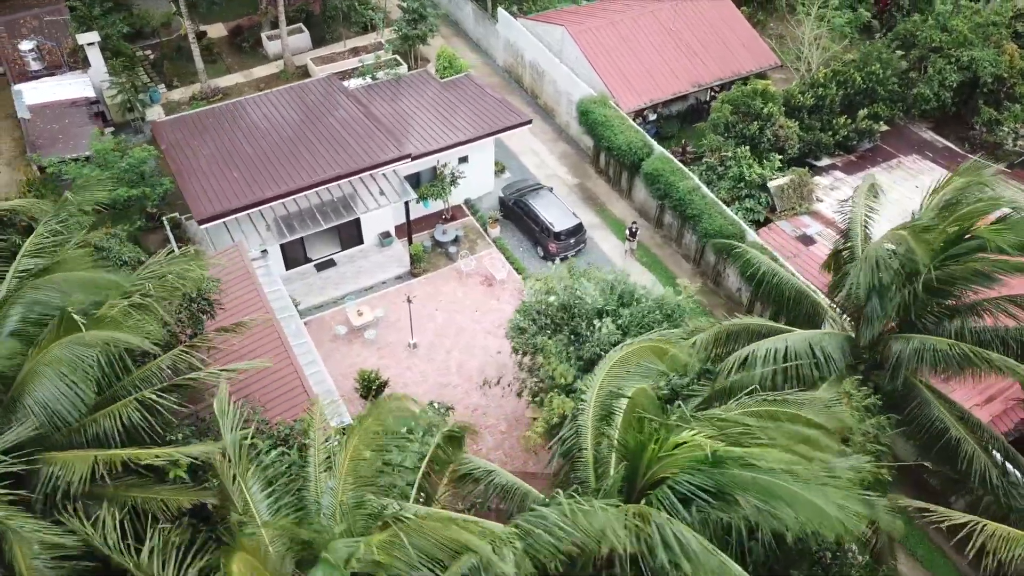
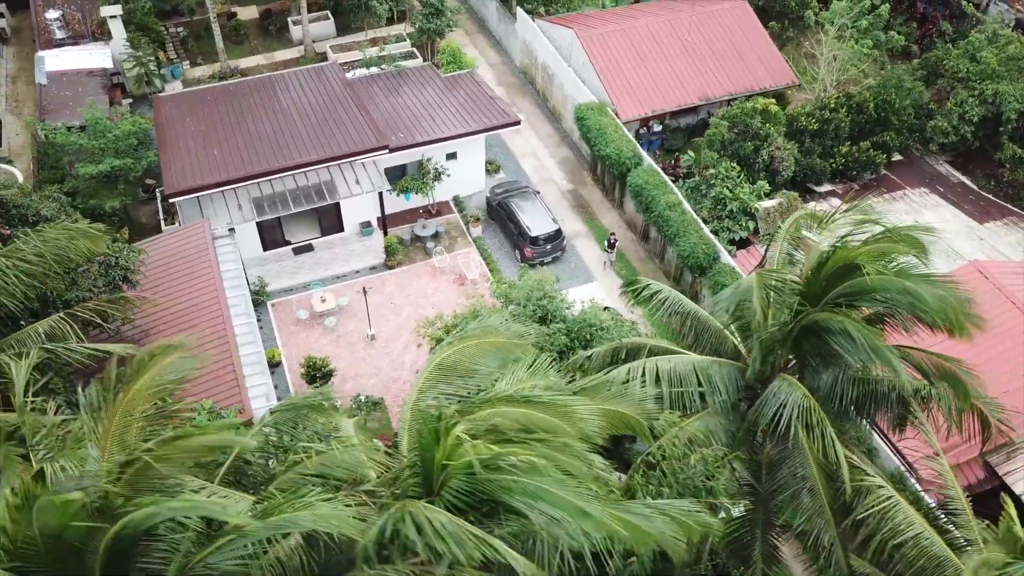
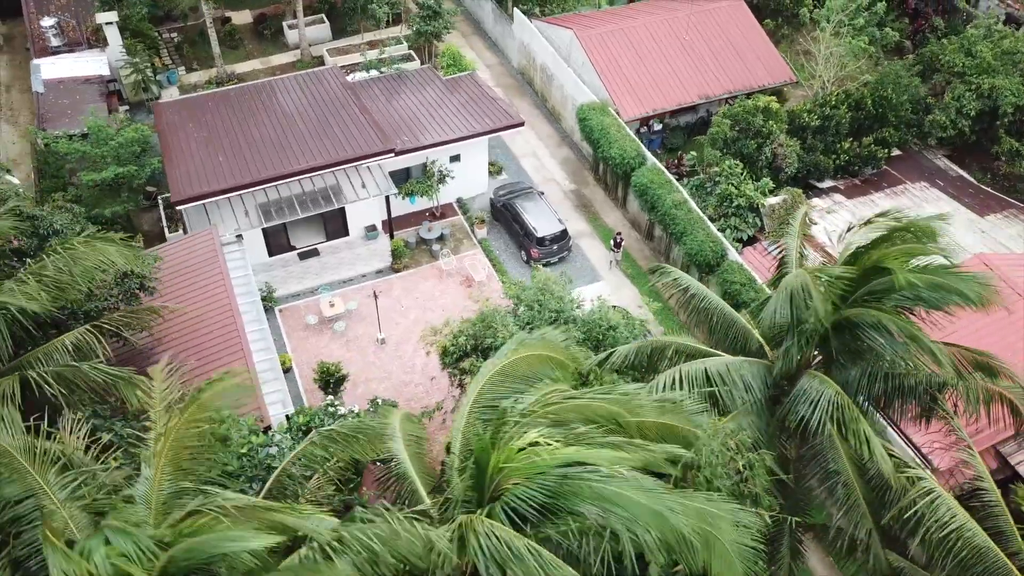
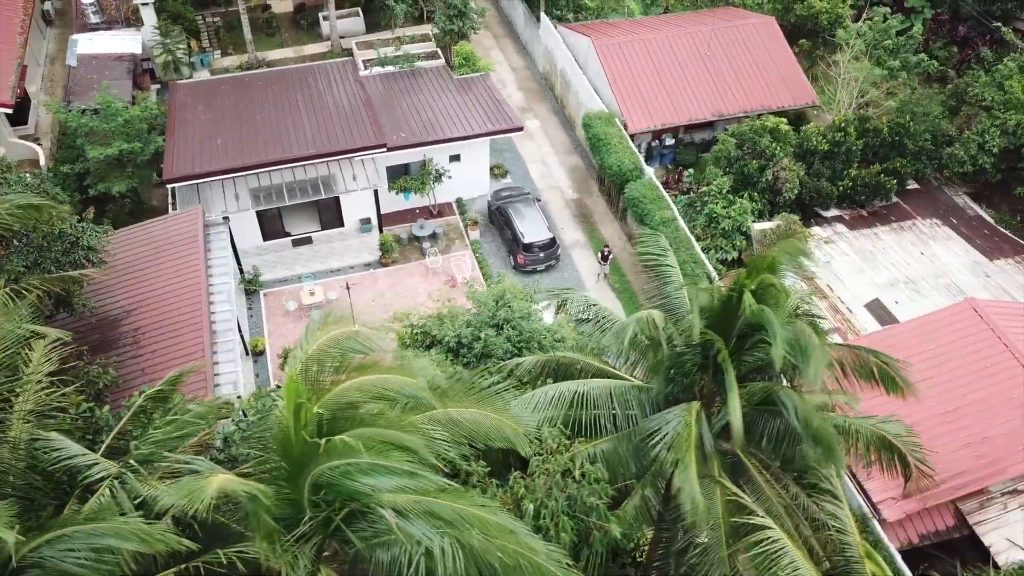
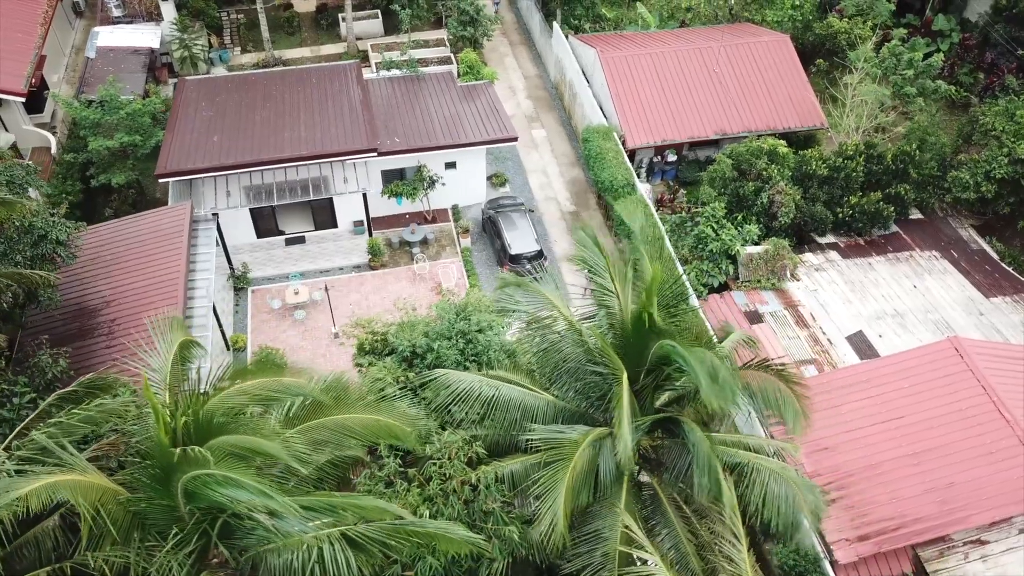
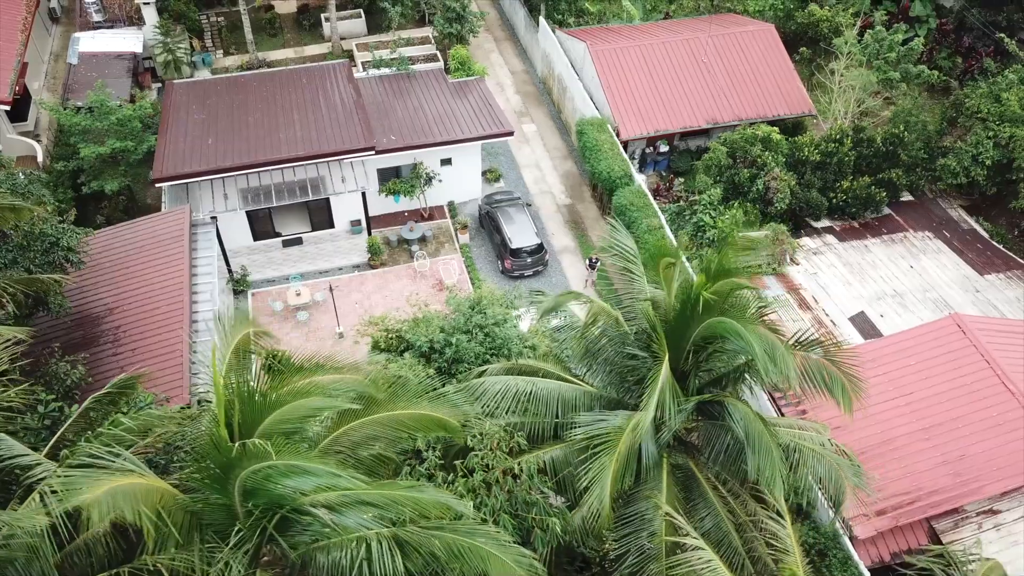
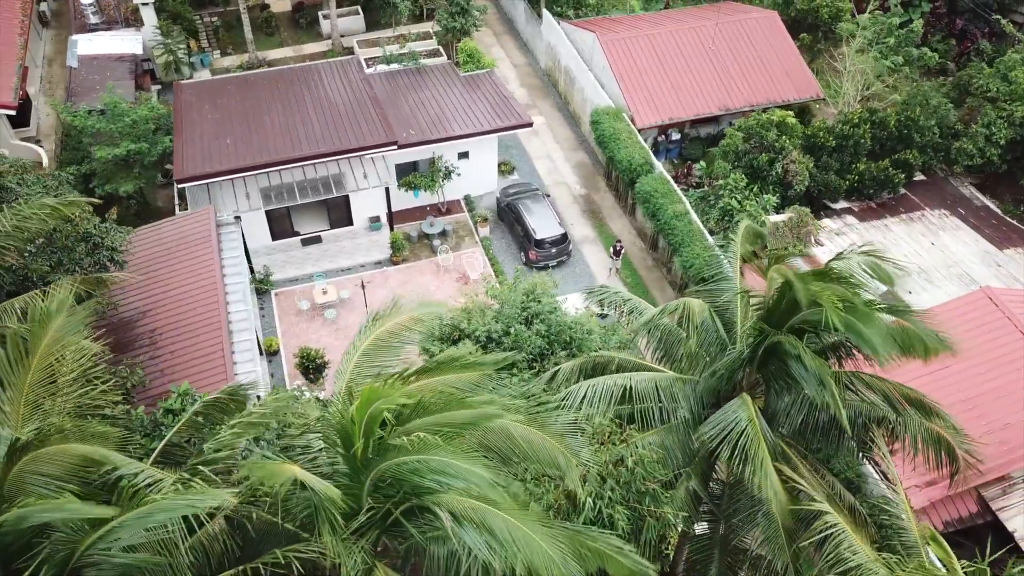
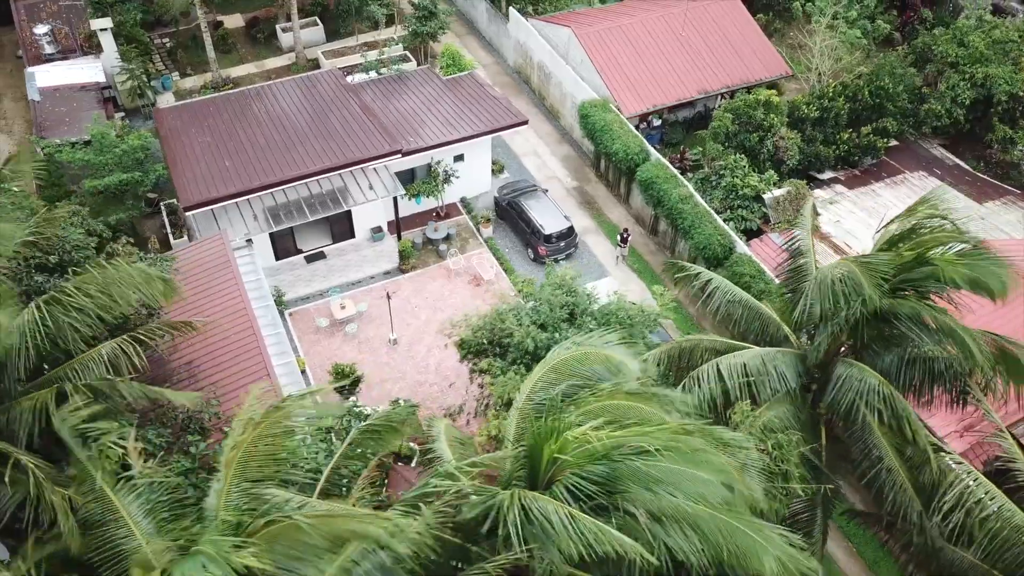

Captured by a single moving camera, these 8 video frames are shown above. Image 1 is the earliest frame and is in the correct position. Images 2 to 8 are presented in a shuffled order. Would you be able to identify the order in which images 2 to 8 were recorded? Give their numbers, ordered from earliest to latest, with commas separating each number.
8, 3, 2, 7, 4, 6, 5
